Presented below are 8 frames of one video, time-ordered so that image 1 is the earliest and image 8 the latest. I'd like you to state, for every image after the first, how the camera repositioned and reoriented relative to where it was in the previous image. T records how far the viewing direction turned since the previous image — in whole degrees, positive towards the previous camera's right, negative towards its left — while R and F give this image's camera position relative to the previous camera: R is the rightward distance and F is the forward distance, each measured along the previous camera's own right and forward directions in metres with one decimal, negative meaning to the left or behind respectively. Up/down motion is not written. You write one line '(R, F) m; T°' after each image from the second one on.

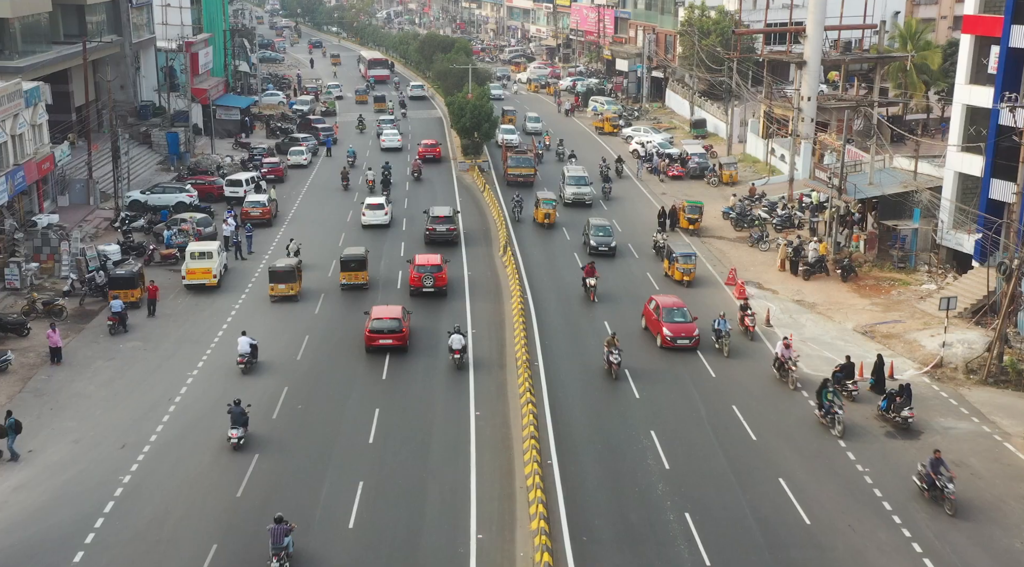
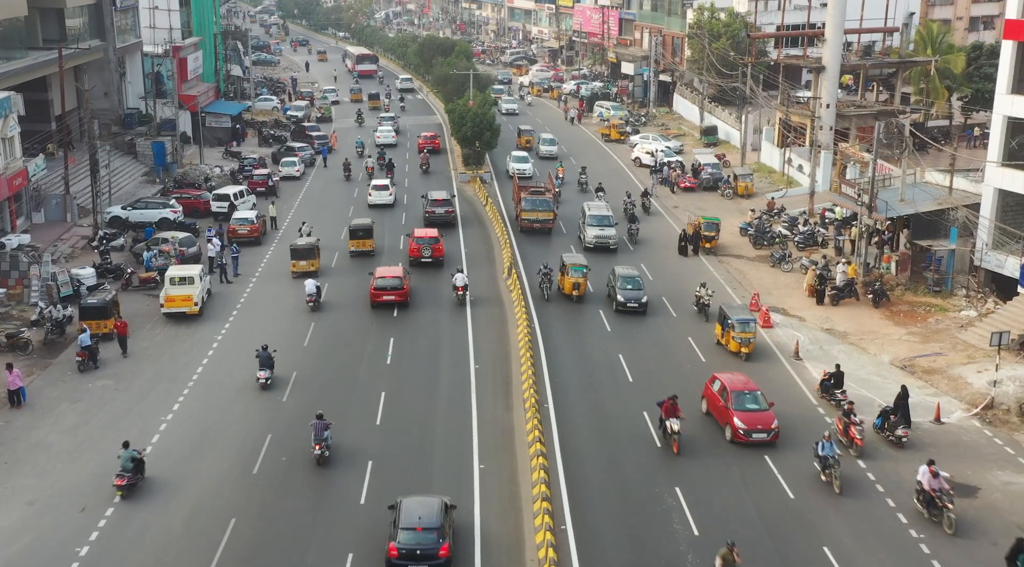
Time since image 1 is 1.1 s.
(-0.2, +3.7) m; 0°
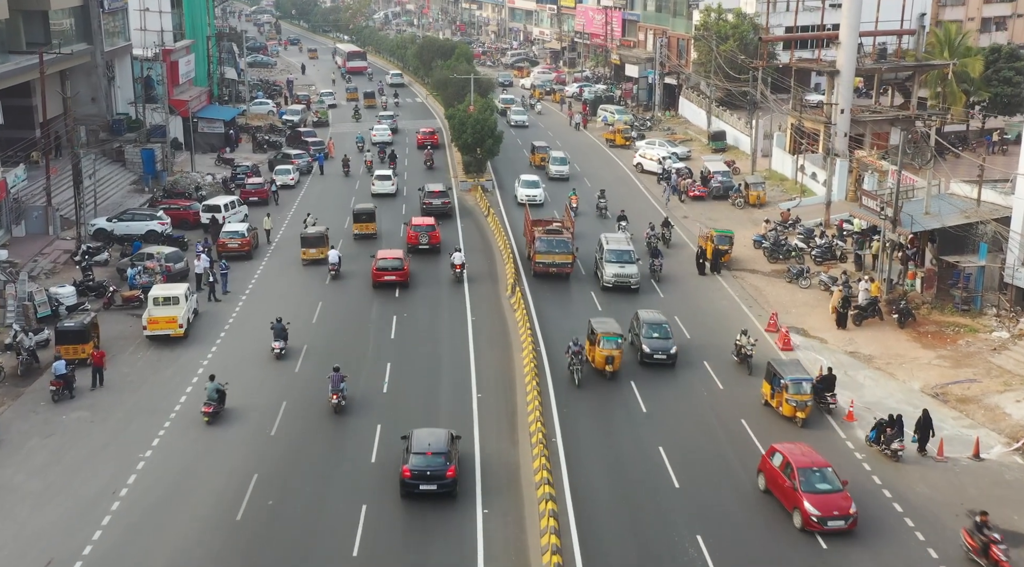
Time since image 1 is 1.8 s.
(-0.2, +2.6) m; 0°
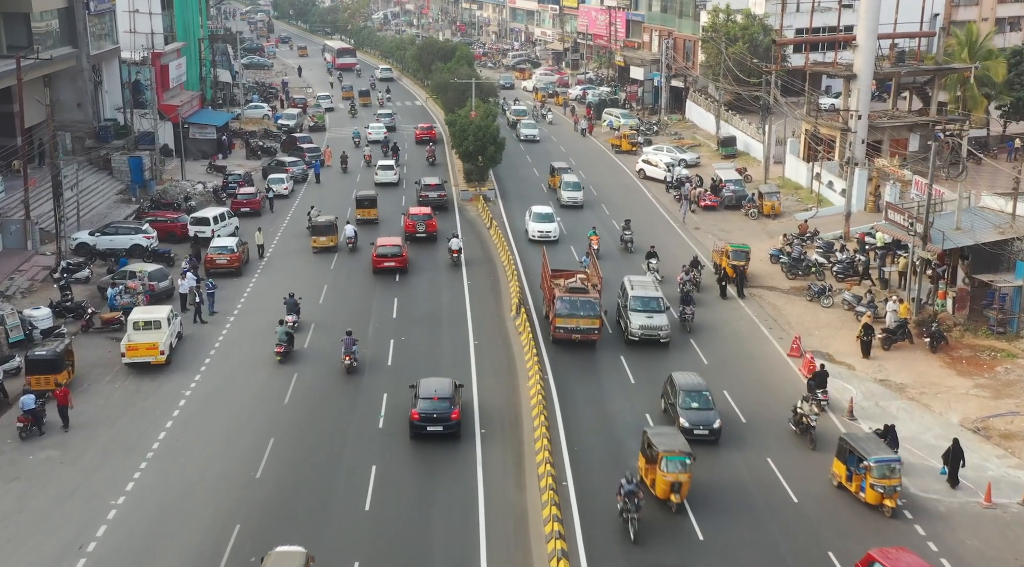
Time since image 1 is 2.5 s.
(-0.2, +2.8) m; 0°
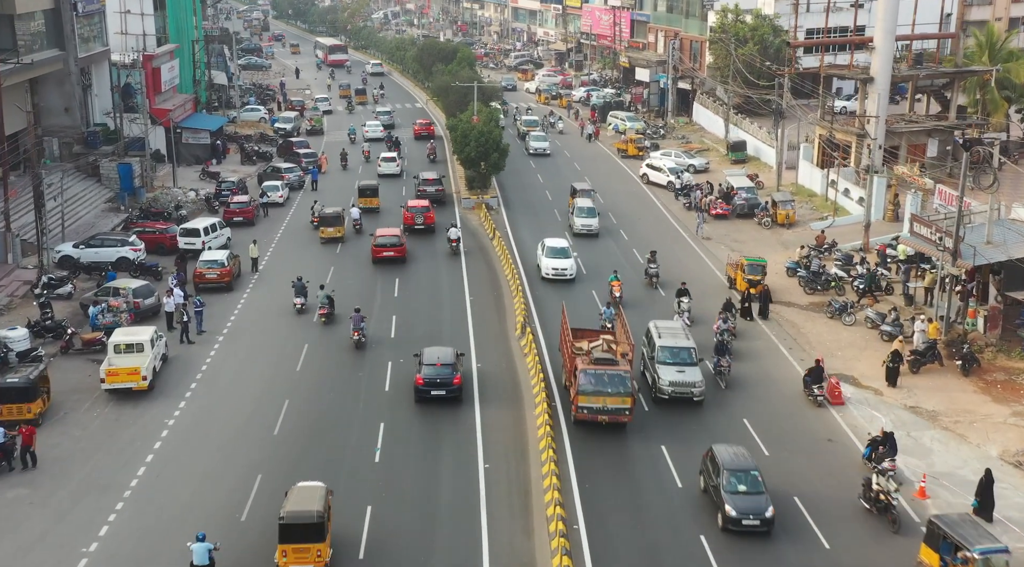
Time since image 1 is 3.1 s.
(-0.1, +2.4) m; 0°
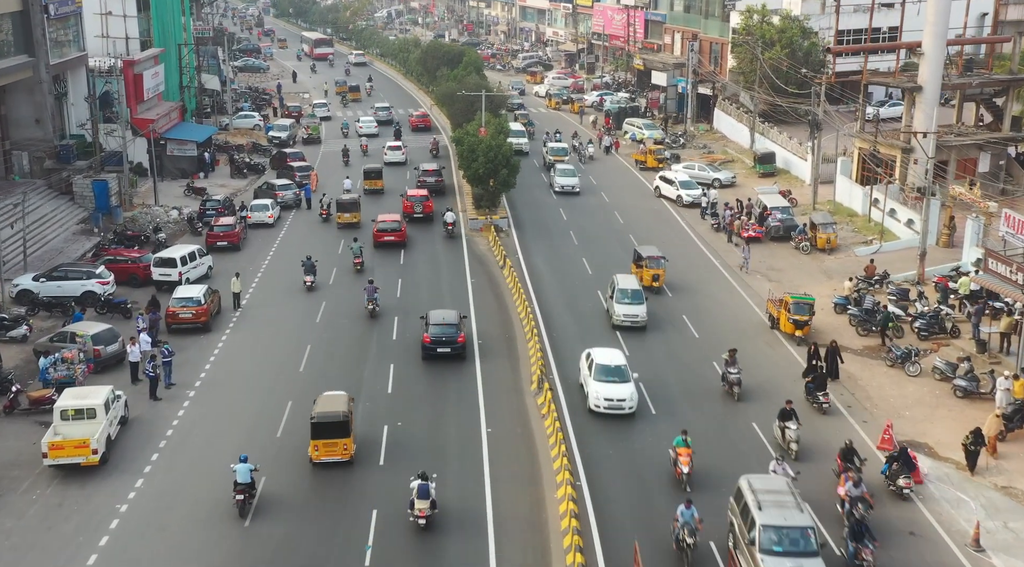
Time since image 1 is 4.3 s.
(-0.3, +5.6) m; 0°
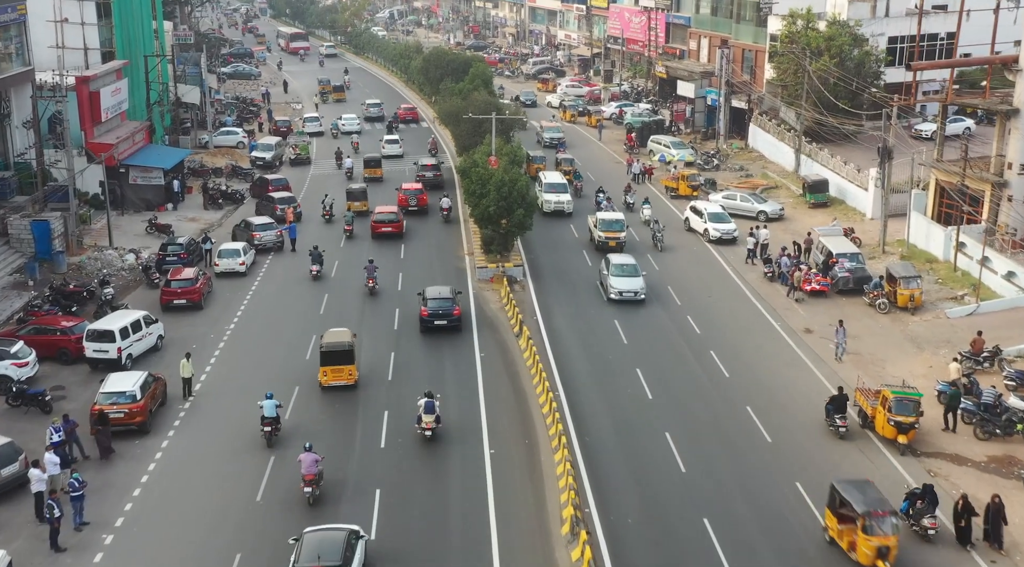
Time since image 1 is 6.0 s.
(-0.4, +9.3) m; 0°
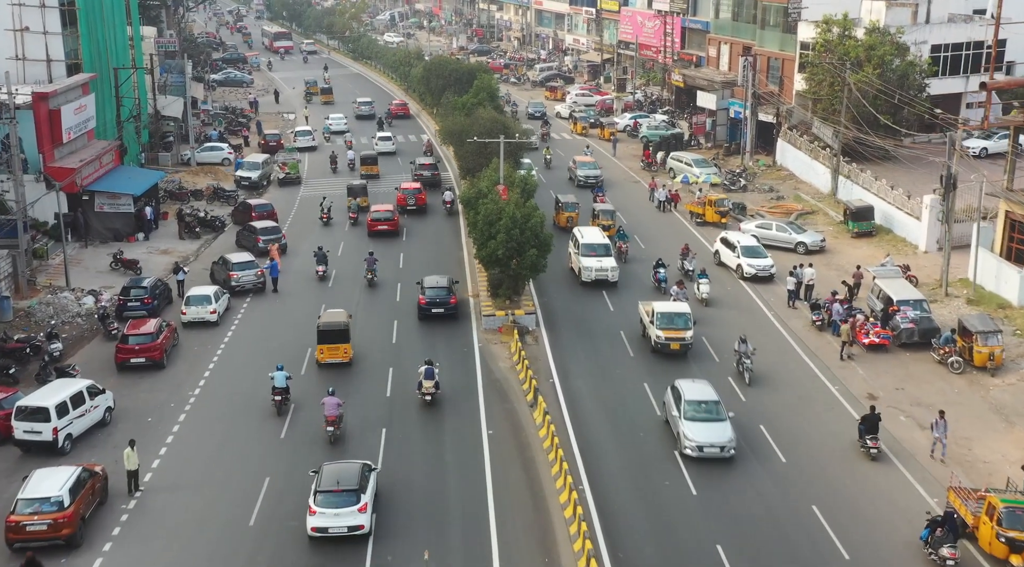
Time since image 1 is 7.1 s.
(-0.3, +6.4) m; 0°
